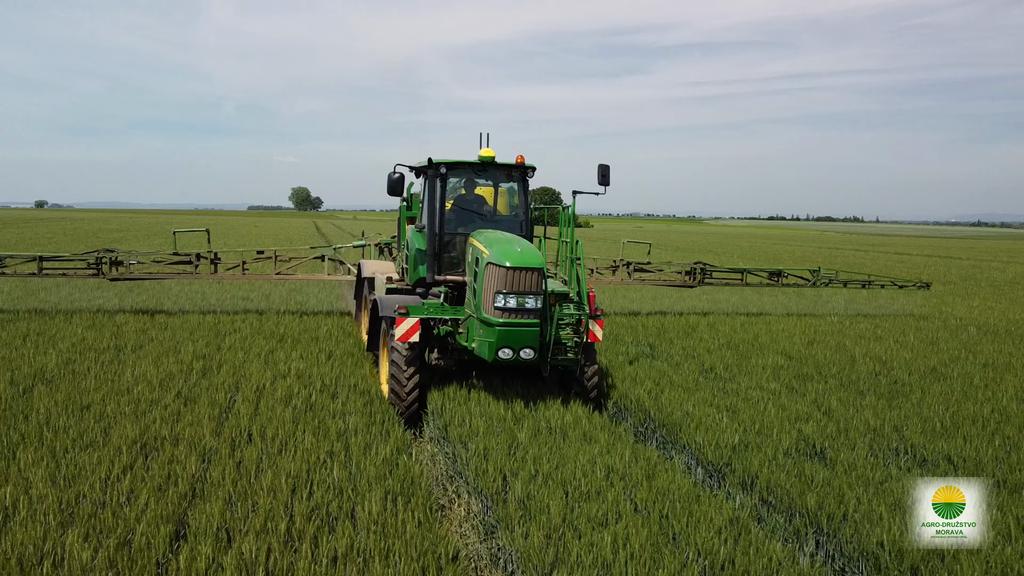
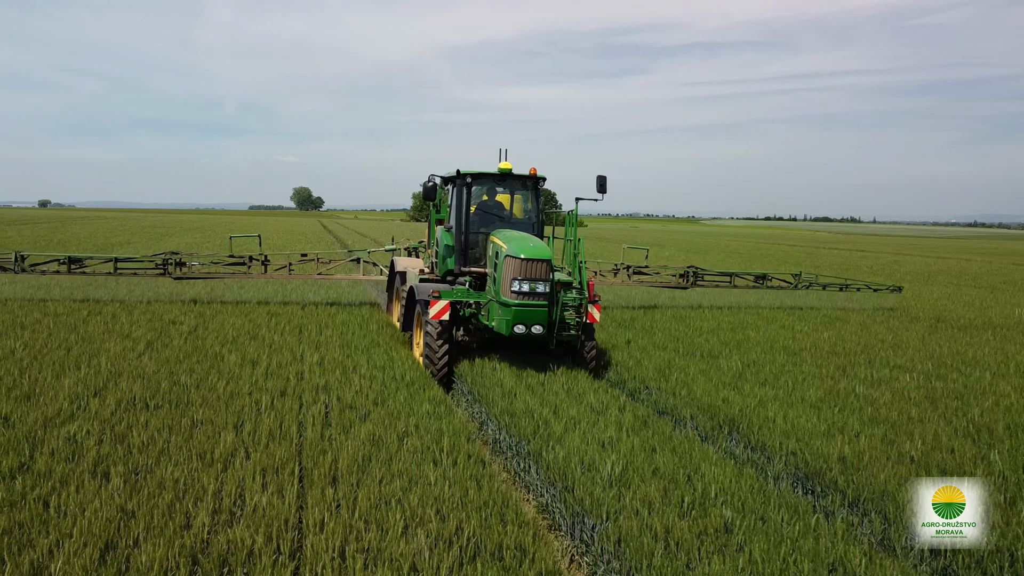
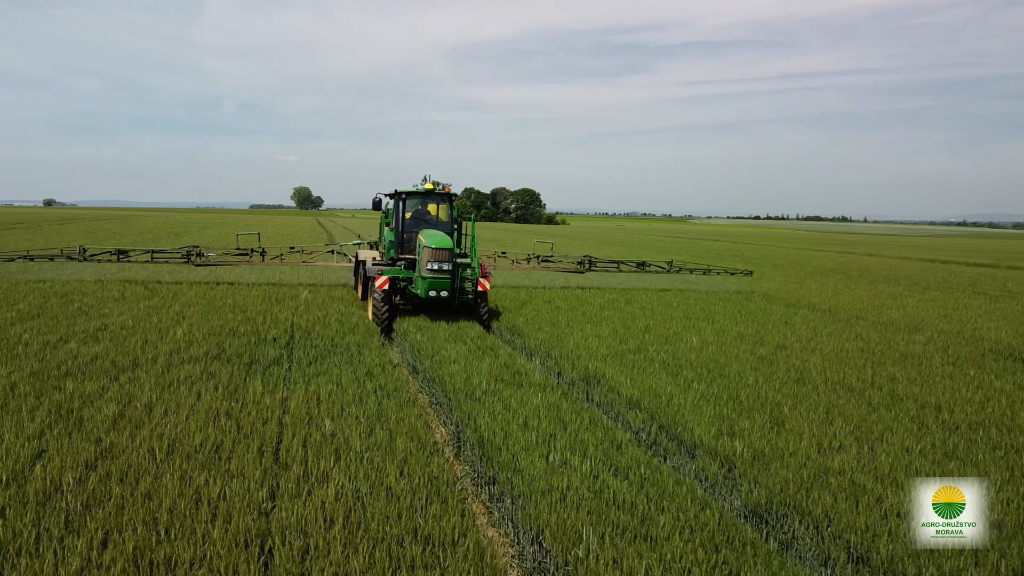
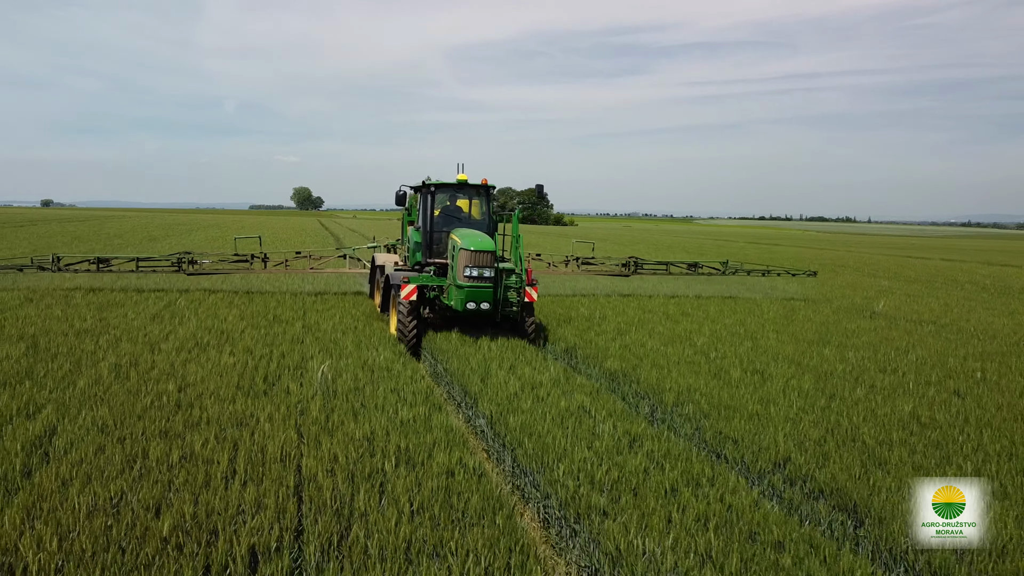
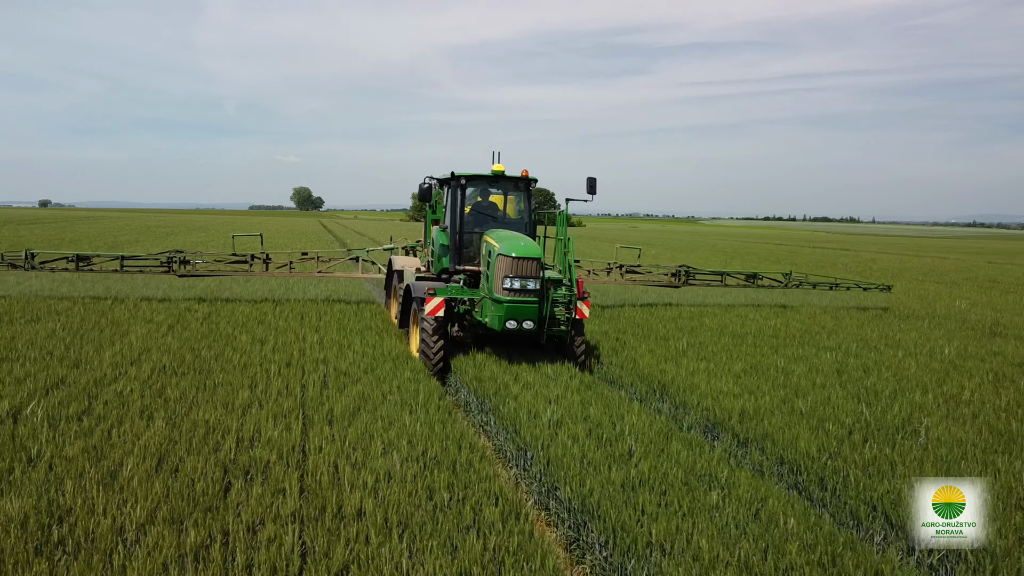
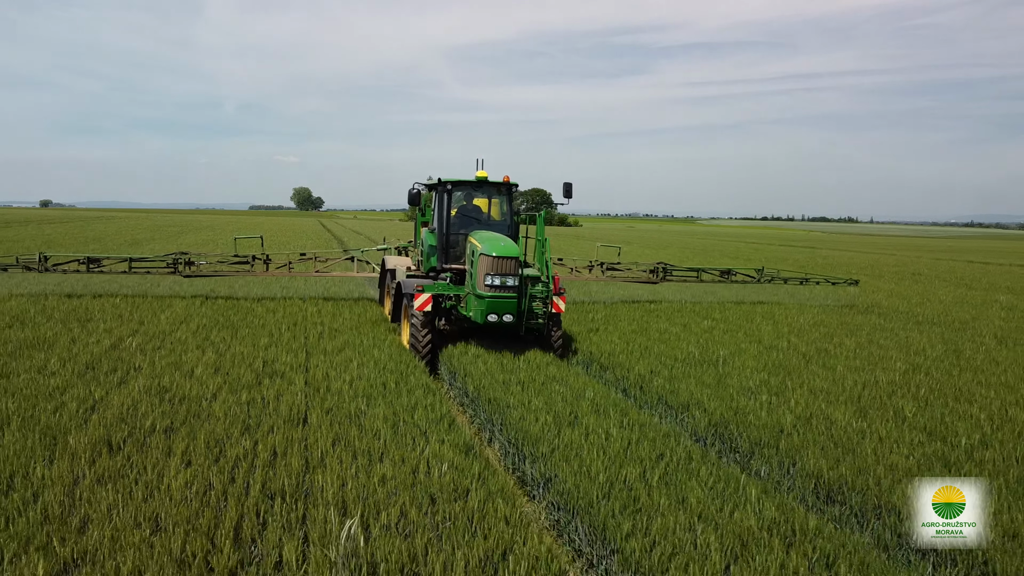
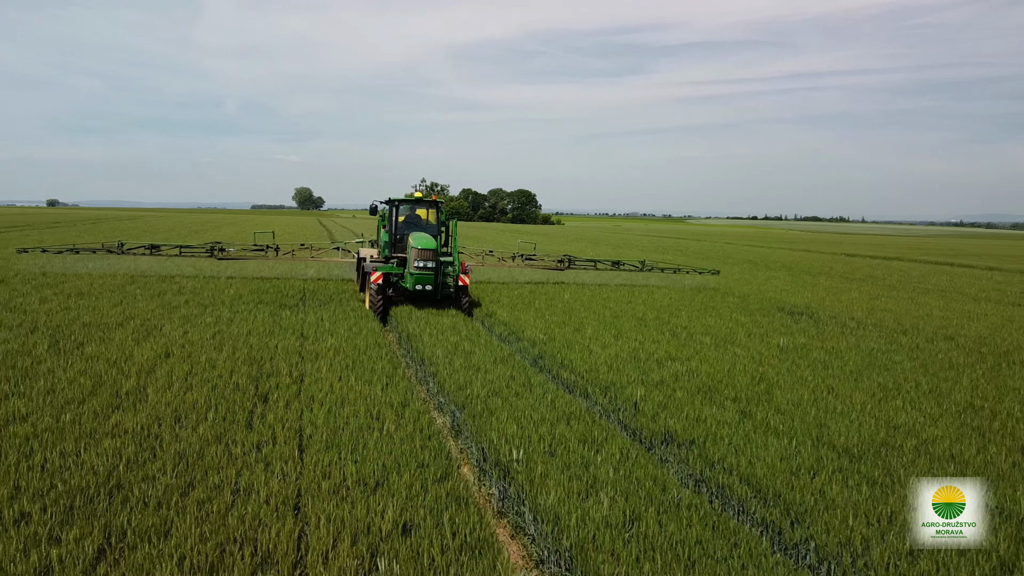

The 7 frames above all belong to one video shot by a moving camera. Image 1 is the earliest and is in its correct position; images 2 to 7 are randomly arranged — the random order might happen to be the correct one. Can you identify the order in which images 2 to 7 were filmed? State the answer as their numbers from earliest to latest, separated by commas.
2, 5, 6, 4, 3, 7
